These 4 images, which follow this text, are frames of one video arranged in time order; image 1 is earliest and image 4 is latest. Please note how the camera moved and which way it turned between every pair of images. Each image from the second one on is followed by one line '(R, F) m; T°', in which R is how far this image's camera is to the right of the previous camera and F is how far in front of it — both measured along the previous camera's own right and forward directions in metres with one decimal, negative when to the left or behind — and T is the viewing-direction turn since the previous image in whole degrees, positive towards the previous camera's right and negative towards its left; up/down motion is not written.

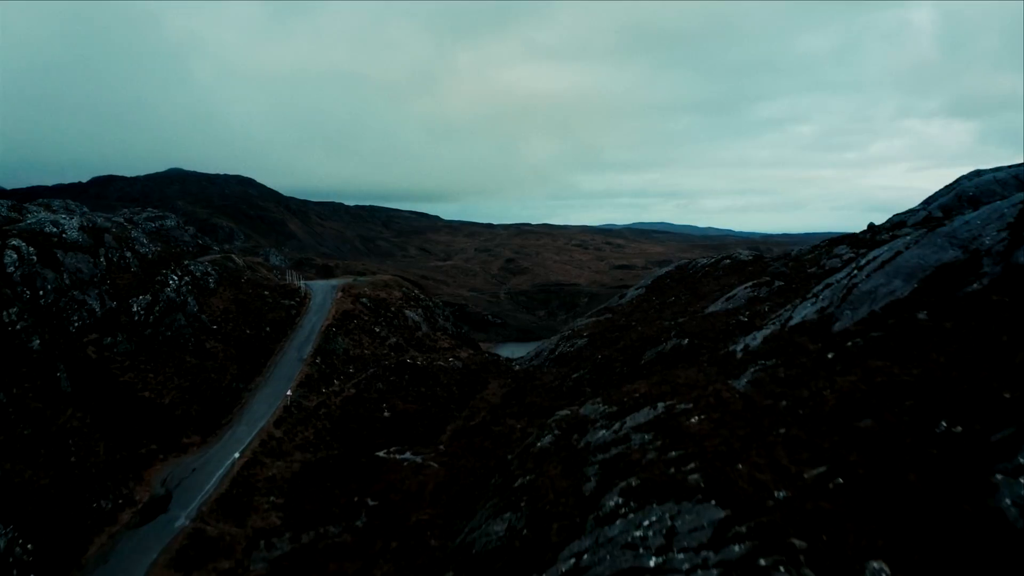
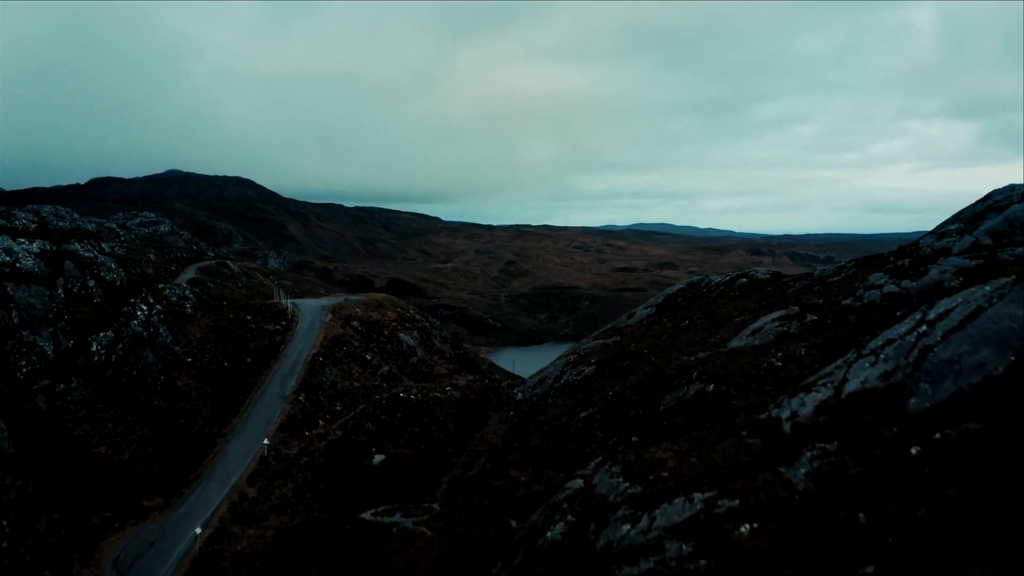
(0.0, +1.3) m; 0°
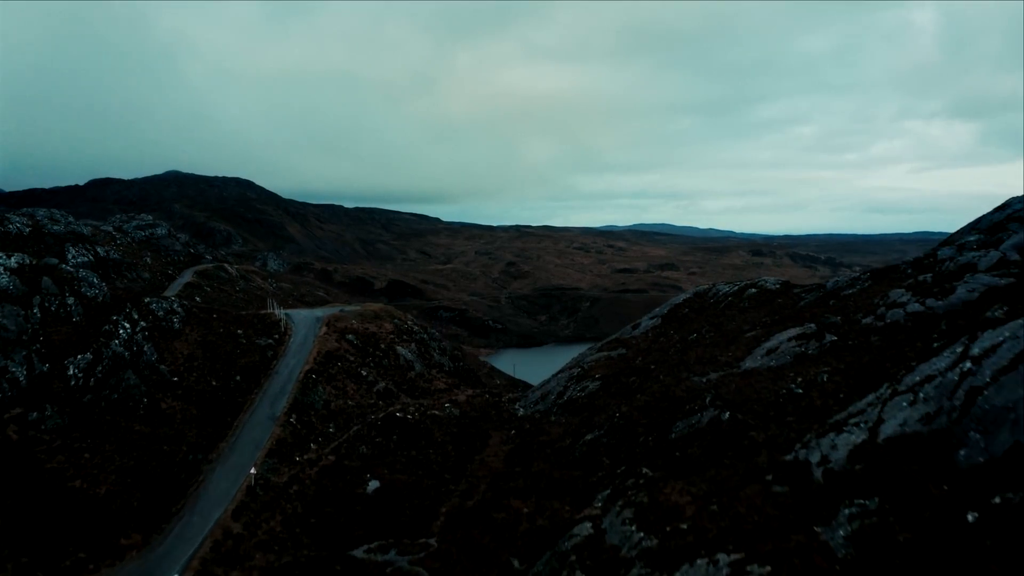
(0.0, +0.7) m; 0°
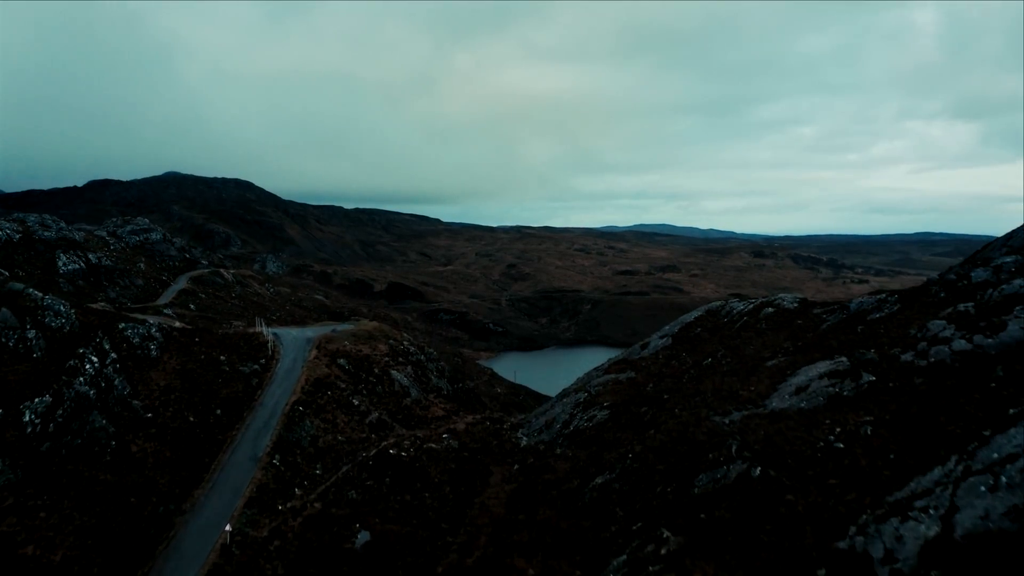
(0.0, +1.1) m; 0°
